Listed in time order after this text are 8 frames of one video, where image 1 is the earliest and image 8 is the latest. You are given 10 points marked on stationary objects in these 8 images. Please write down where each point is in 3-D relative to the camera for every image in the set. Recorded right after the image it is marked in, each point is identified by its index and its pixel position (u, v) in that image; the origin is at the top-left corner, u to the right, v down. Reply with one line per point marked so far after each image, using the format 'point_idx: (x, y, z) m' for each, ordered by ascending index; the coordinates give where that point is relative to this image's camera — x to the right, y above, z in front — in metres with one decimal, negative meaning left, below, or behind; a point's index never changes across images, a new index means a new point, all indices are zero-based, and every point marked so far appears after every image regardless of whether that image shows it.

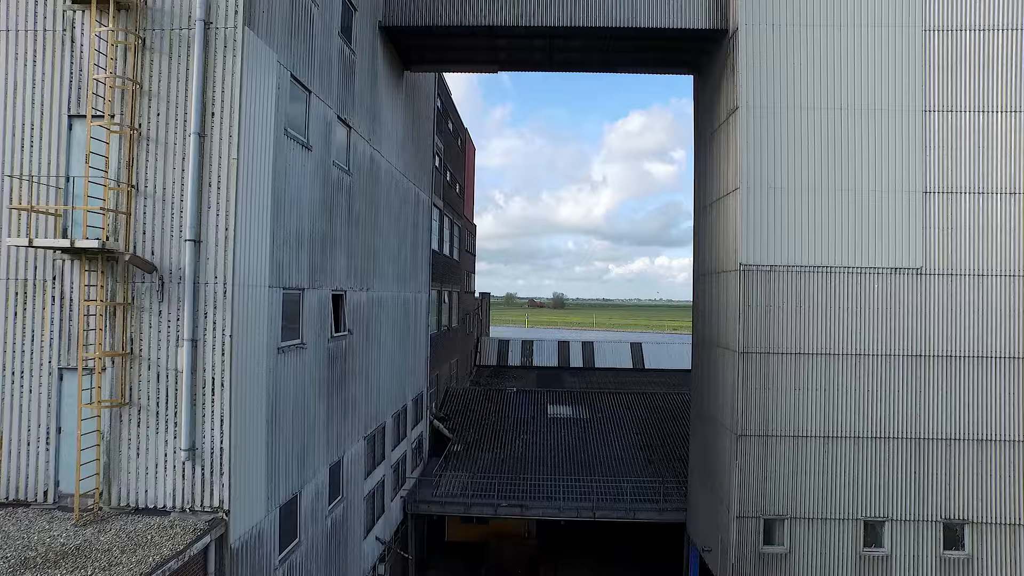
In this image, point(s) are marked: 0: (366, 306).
0: (-2.7, -0.3, +12.2) m
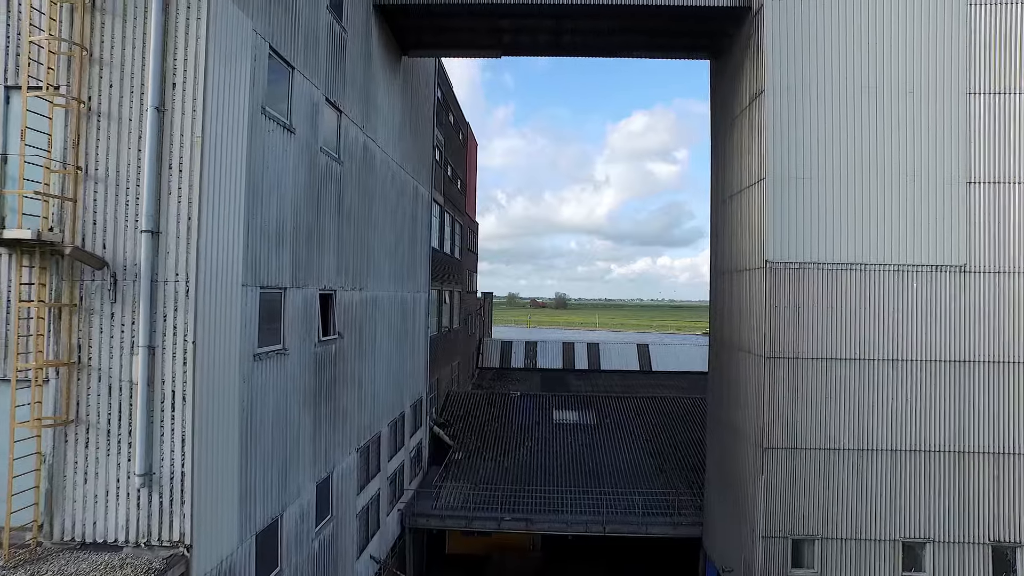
0: (-2.6, -0.3, +11.3) m
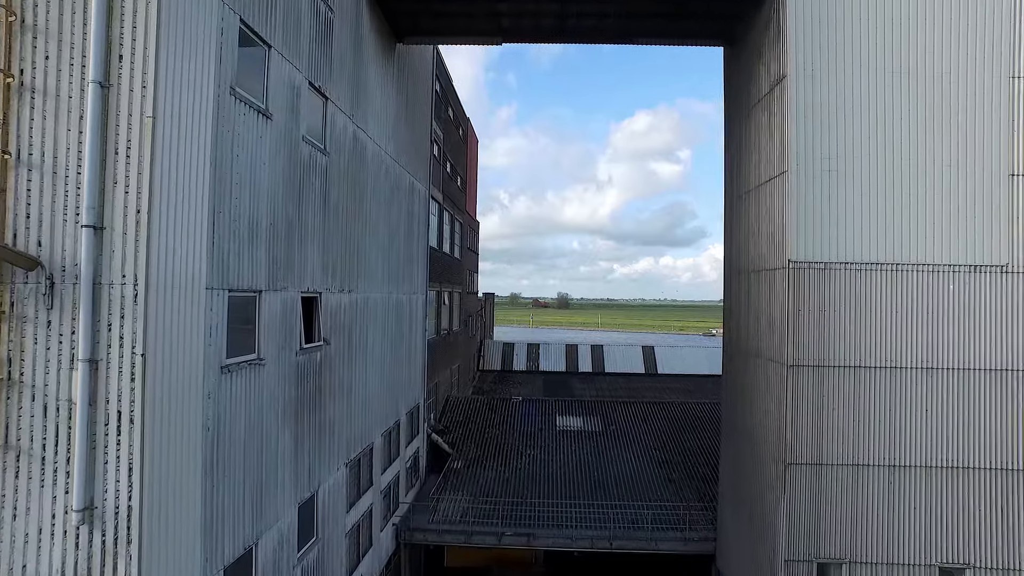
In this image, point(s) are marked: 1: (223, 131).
0: (-2.6, -0.3, +10.5) m
1: (-2.7, +1.5, +6.2) m
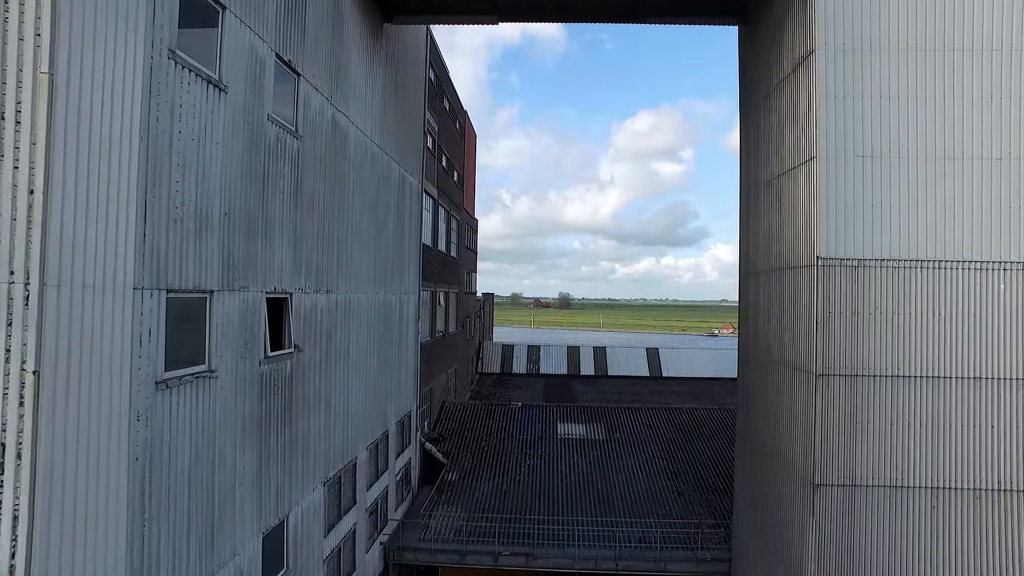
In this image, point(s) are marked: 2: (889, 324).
0: (-2.6, -0.3, +9.5) m
1: (-2.7, +1.5, +5.2) m
2: (+4.9, -0.5, +8.7) m
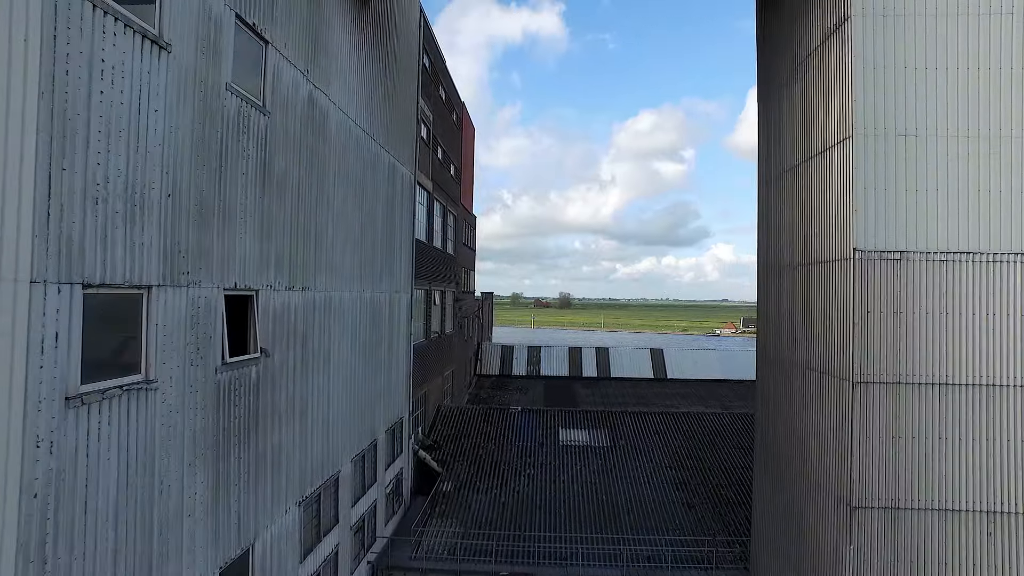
0: (-2.7, -0.3, +8.5) m
1: (-2.8, +1.5, +4.2) m
2: (+4.9, -0.4, +7.7) m
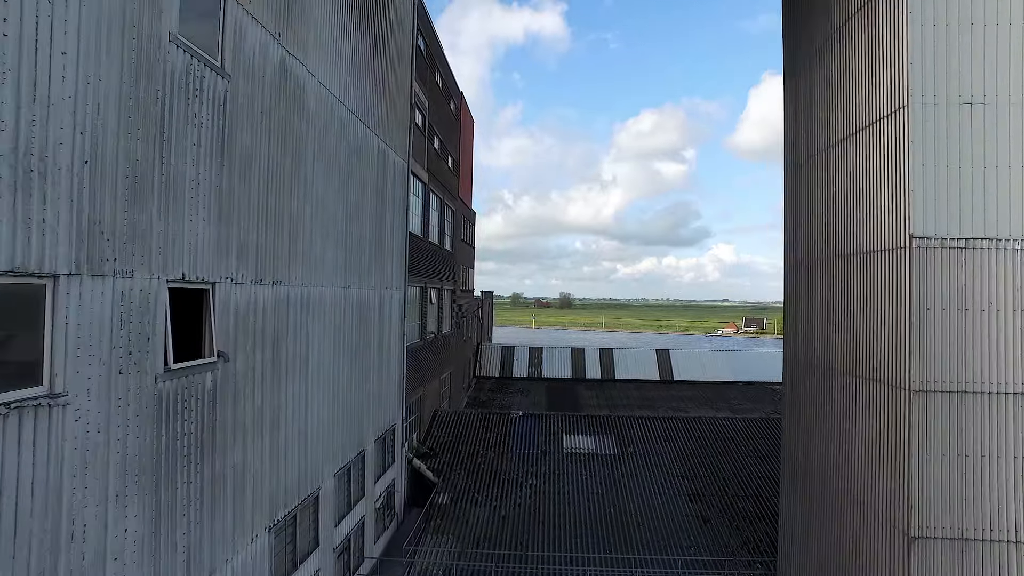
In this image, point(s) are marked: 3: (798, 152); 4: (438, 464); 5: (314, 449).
0: (-2.6, -0.2, +7.4) m
1: (-2.8, +1.6, +3.1) m
2: (+4.9, -0.4, +6.7) m
3: (+4.3, +2.1, +10.1) m
4: (-1.8, -4.2, +15.9) m
5: (-2.6, -2.1, +8.9) m
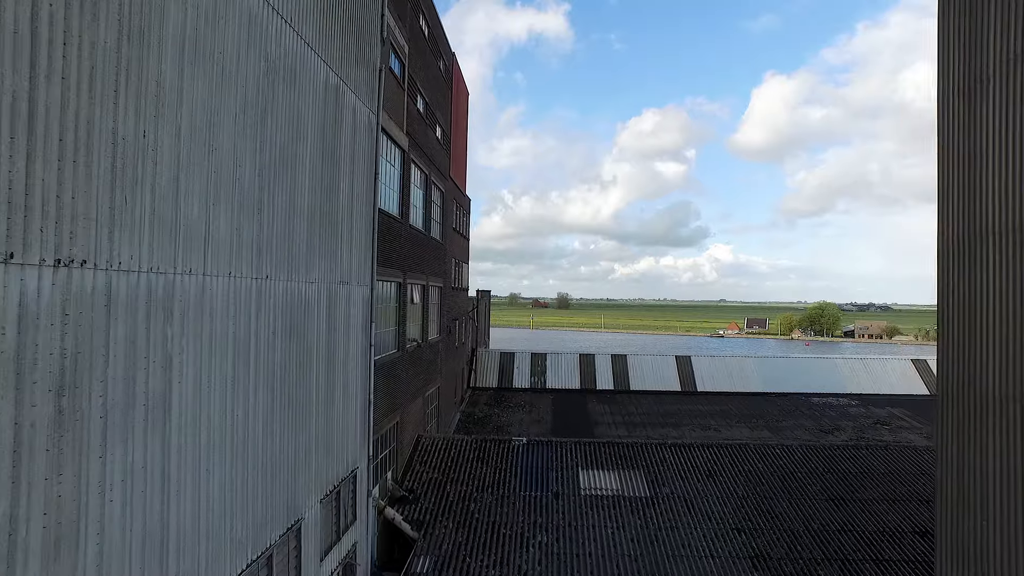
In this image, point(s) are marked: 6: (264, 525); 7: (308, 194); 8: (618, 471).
0: (-2.6, -0.2, +3.8) m
1: (-2.7, +1.7, -0.5) m
2: (+5.0, -0.3, +3.0) m
3: (+4.4, +2.2, +6.5) m
4: (-1.7, -4.1, +12.3) m
5: (-2.5, -2.1, +5.2) m
6: (-2.5, -2.4, +6.8) m
7: (-2.4, +1.1, +8.0) m
8: (+2.2, -3.8, +14.0) m
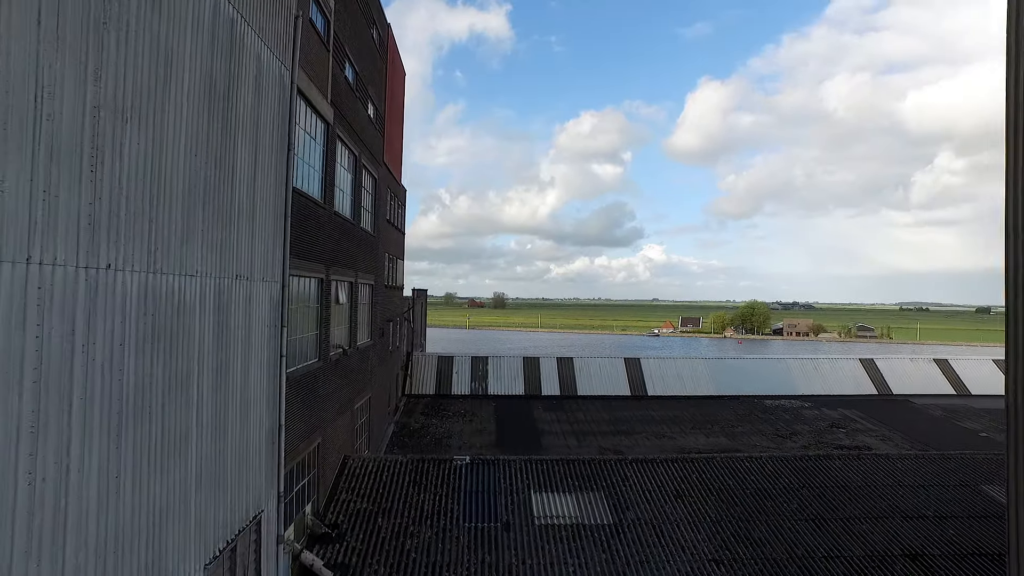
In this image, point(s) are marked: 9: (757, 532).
0: (-2.6, -0.1, +1.7) m
1: (-2.4, +1.7, -2.6) m
2: (+4.9, -0.2, +1.6) m
3: (+4.0, +2.2, +5.0) m
4: (-2.6, -4.0, +10.2) m
5: (-2.7, -2.0, +3.1) m
6: (-2.8, -2.3, +4.7) m
7: (-2.8, +1.2, +5.9) m
8: (+1.2, -3.7, +12.3) m
9: (+4.1, -4.0, +11.2) m
